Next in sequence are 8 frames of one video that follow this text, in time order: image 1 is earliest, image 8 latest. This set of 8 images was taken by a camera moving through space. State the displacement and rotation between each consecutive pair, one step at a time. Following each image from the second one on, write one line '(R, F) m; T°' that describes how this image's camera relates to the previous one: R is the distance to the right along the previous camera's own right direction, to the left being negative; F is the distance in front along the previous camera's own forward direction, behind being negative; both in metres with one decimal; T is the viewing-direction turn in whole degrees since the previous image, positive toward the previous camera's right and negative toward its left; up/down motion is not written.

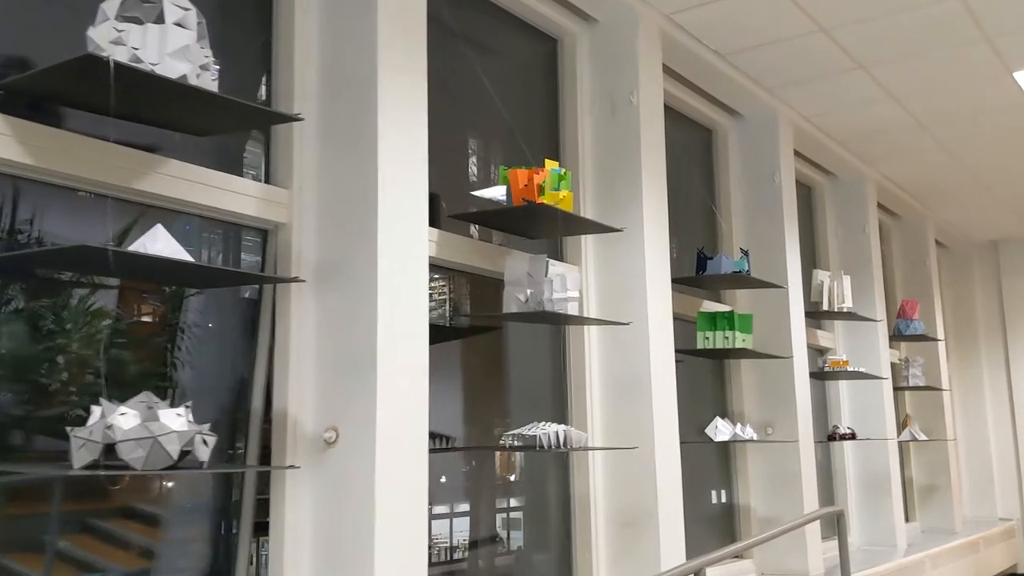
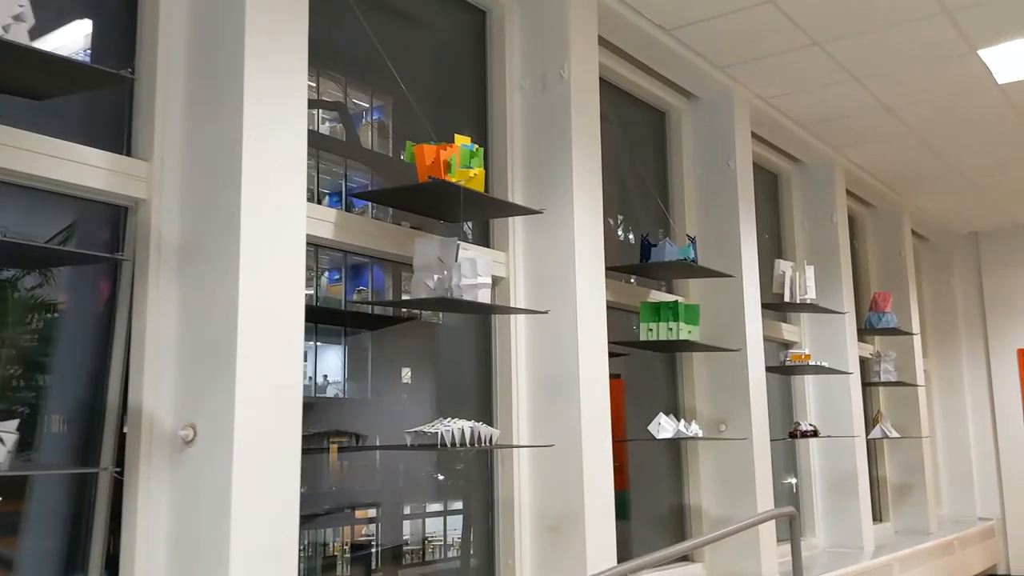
(+0.3, +0.2) m; 0°
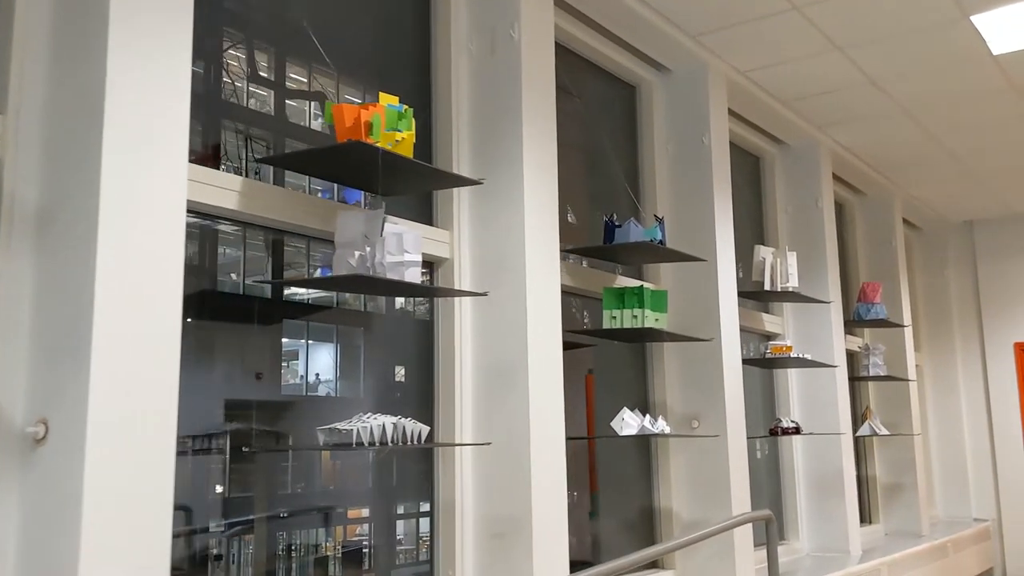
(+0.2, +0.3) m; 0°
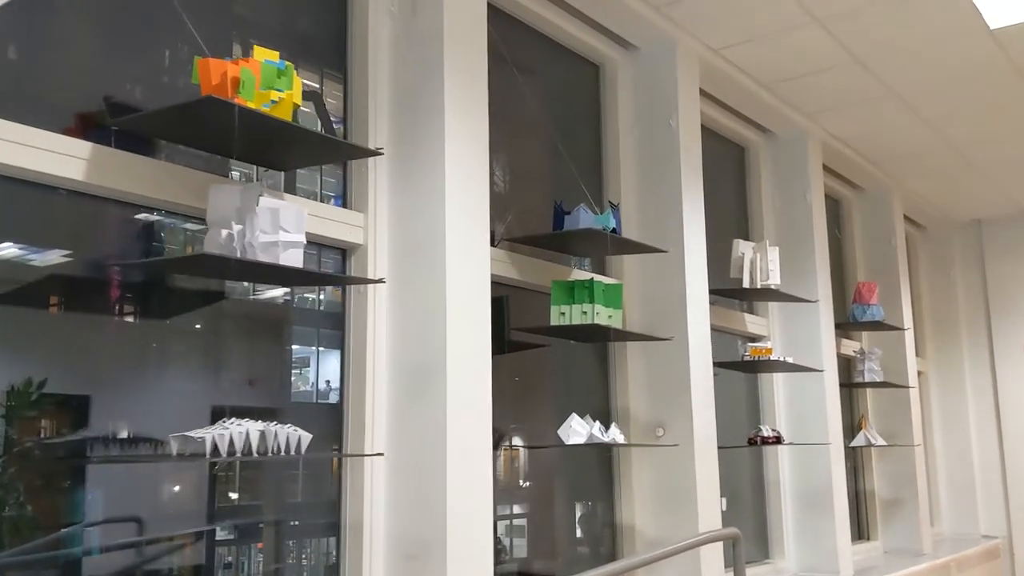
(+0.3, +0.3) m; -1°
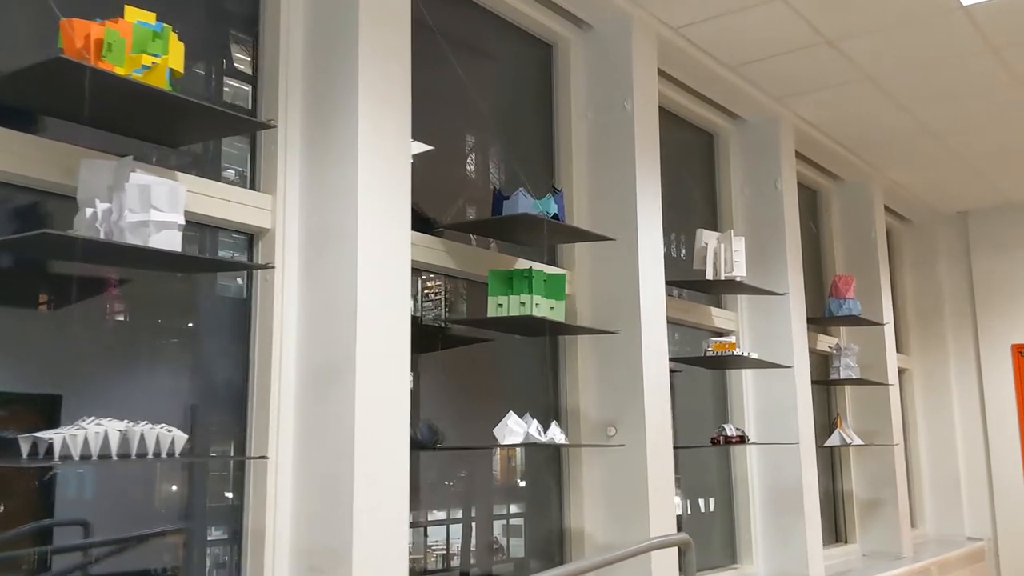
(+0.2, +0.2) m; 0°
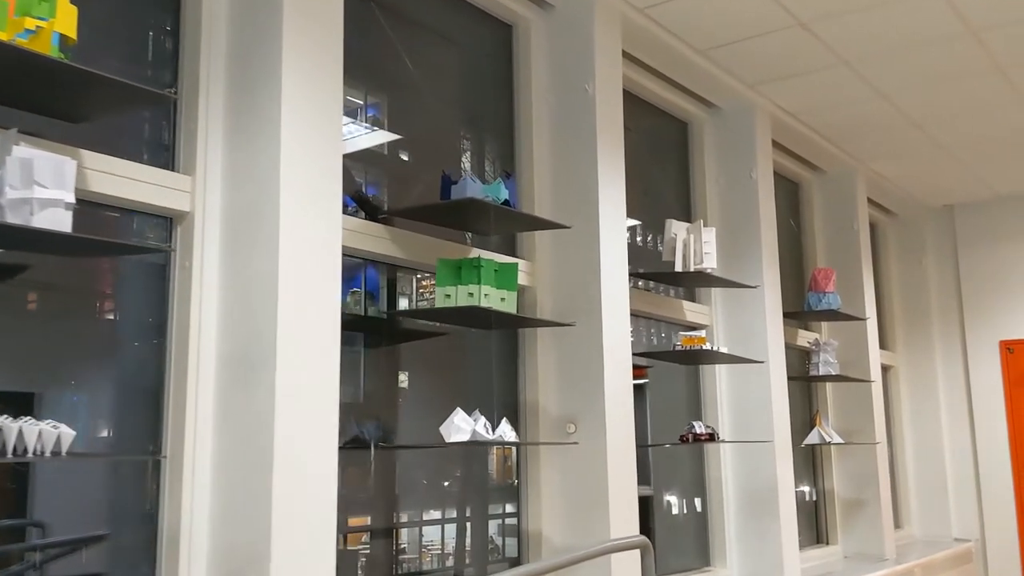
(+0.1, +0.1) m; 0°
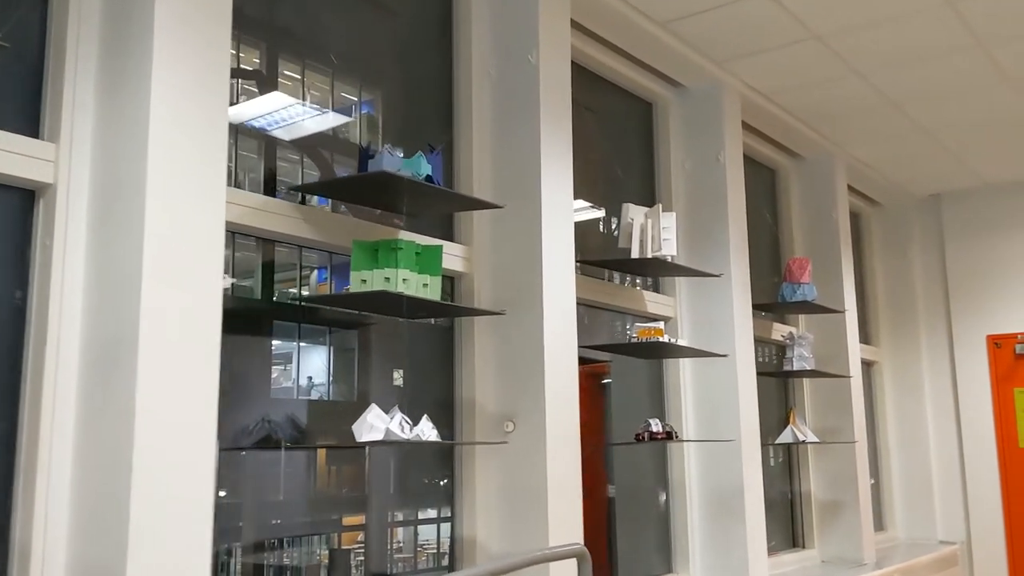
(+0.2, +0.2) m; 0°
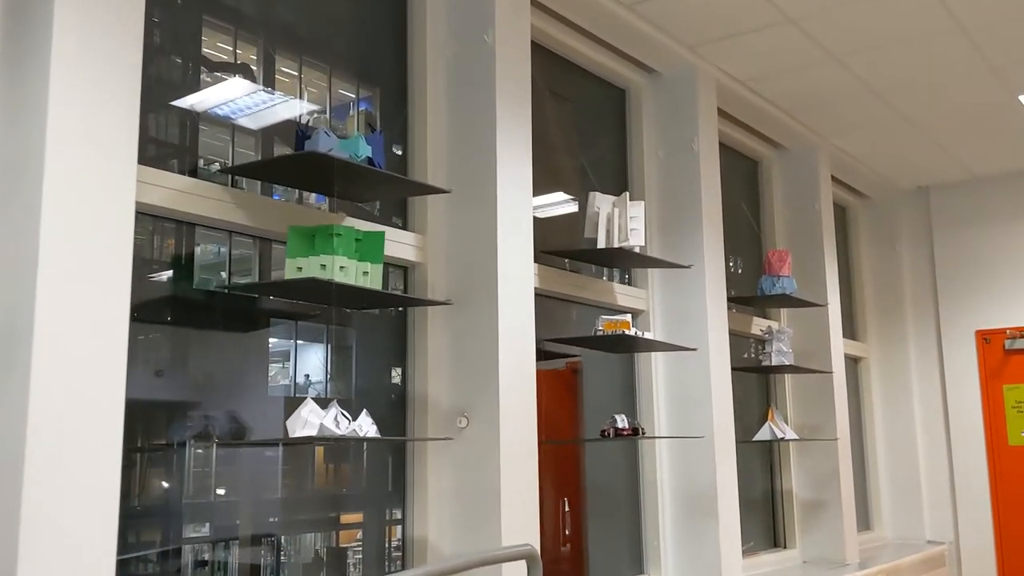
(+0.1, +0.1) m; 0°
